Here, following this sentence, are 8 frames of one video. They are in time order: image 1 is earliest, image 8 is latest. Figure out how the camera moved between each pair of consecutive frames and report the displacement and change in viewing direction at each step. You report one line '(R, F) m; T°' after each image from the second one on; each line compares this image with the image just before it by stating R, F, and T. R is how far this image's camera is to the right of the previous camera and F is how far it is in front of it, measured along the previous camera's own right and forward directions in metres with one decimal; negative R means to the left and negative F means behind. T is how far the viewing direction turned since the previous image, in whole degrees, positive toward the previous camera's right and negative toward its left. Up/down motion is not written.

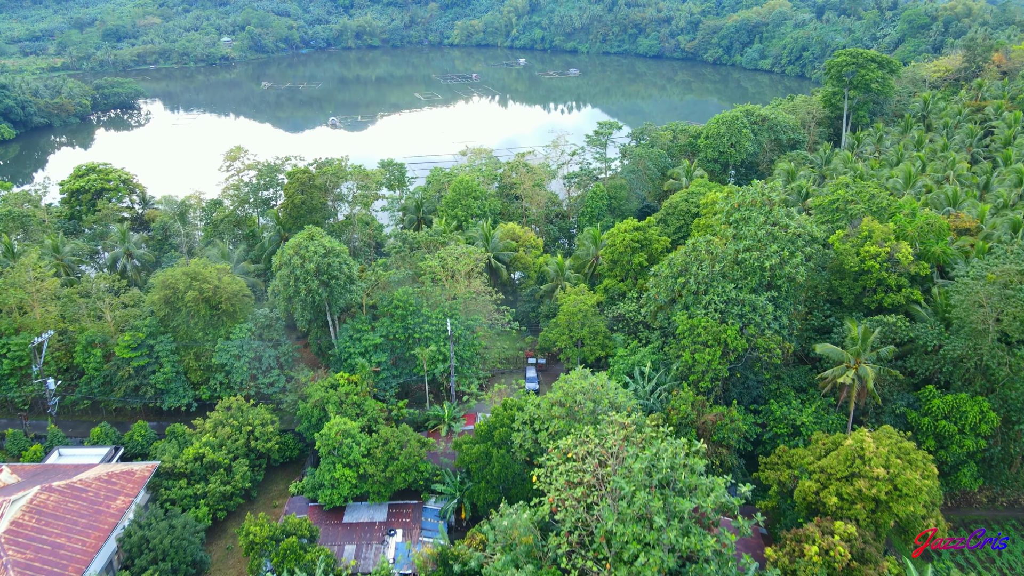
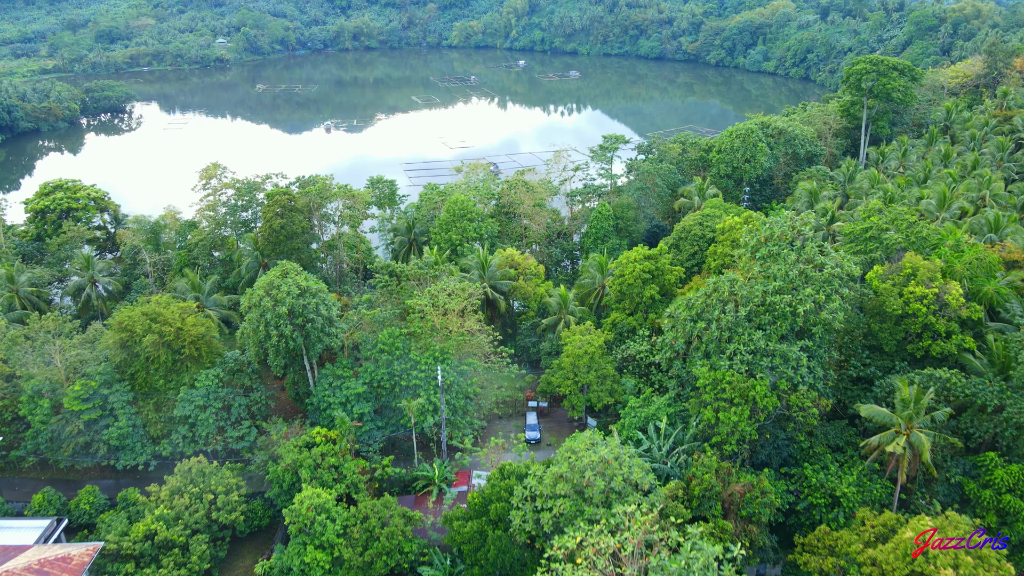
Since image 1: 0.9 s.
(0.0, +3.2) m; 0°
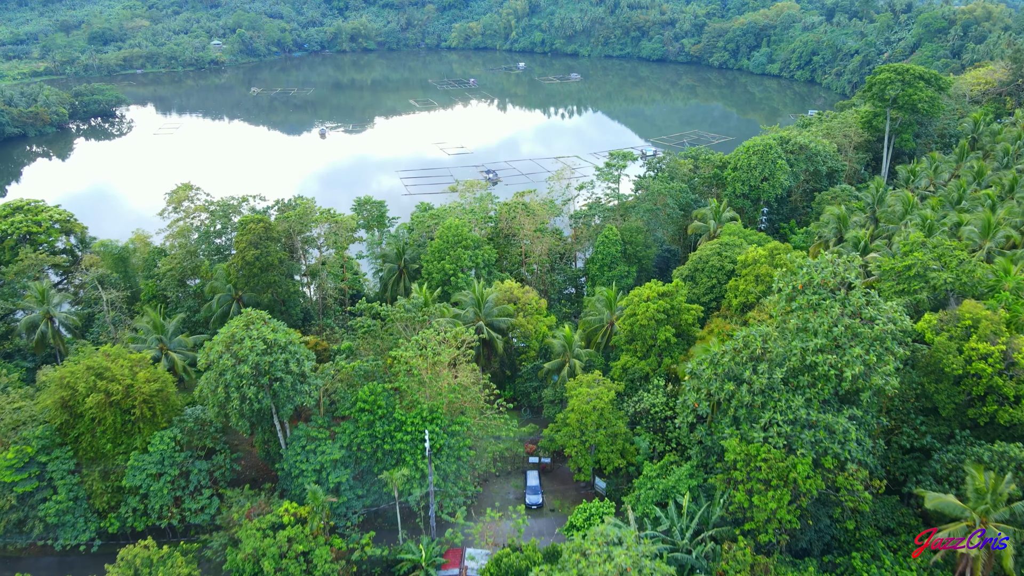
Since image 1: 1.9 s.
(0.0, +3.4) m; 0°
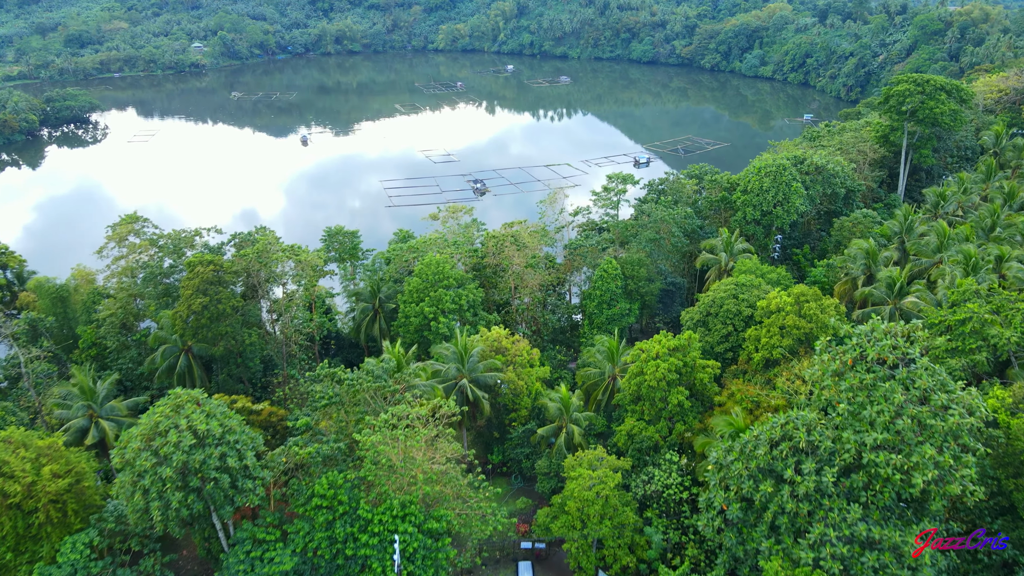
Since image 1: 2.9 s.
(+0.1, +4.0) m; +1°
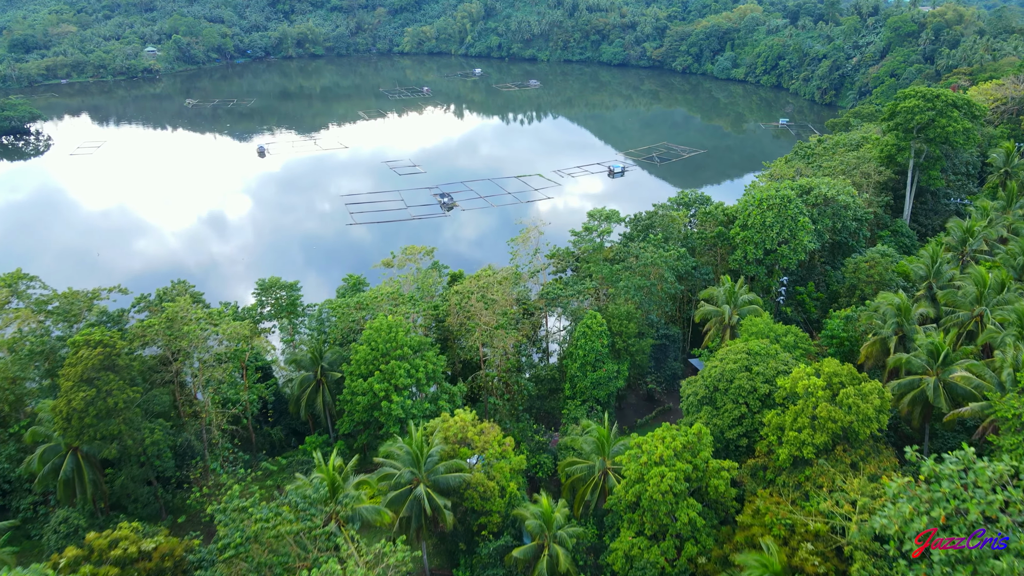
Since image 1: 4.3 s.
(+0.2, +5.2) m; +2°
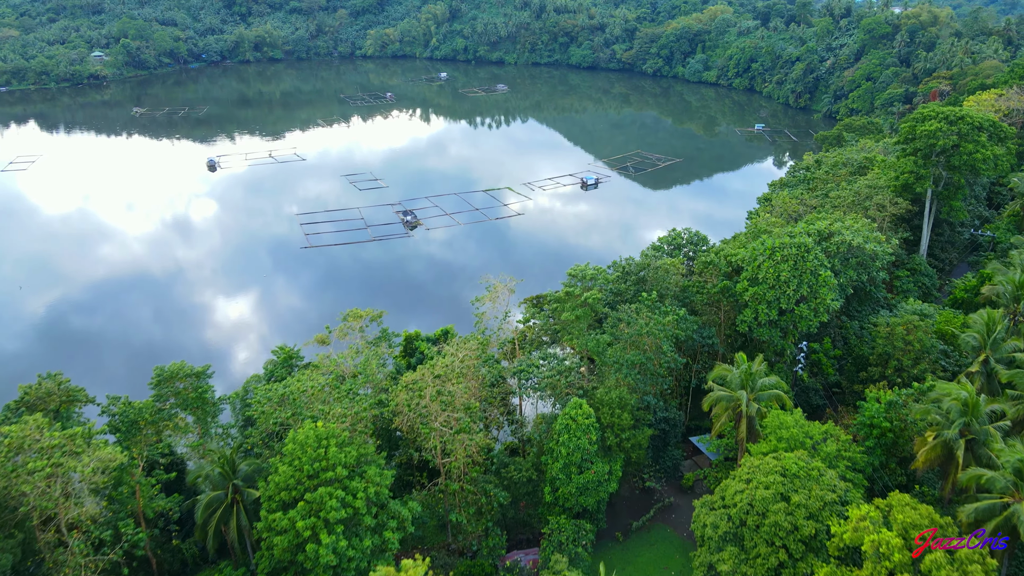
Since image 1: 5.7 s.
(+0.3, +5.9) m; +2°
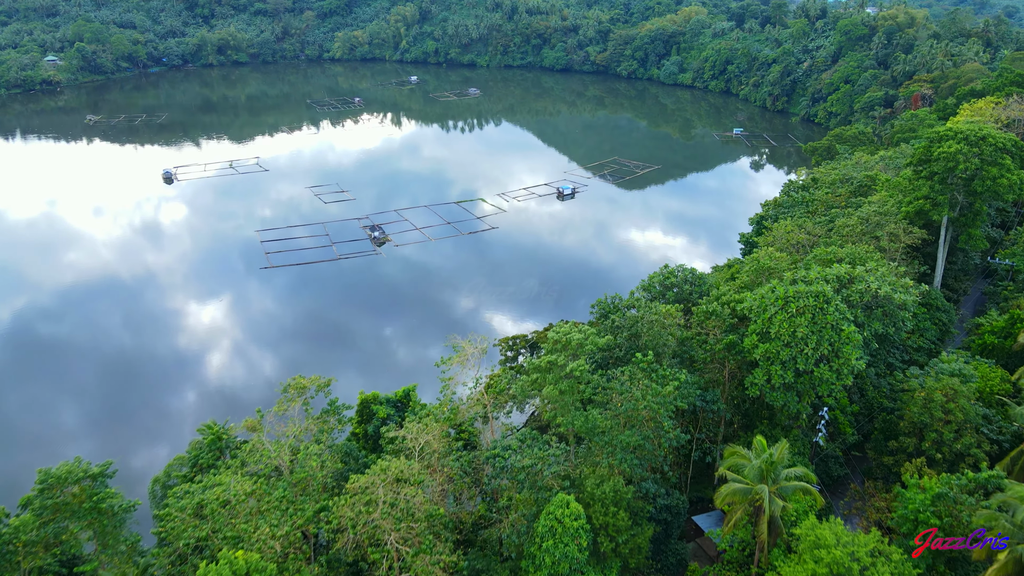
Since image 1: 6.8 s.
(+0.2, +4.3) m; +2°
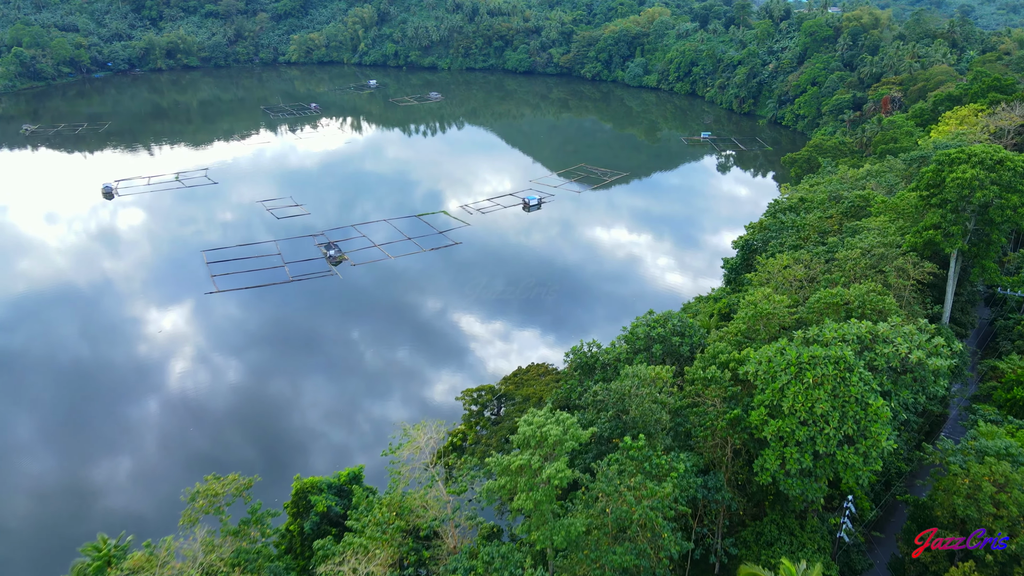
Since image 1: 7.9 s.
(+0.2, +4.2) m; +3°
